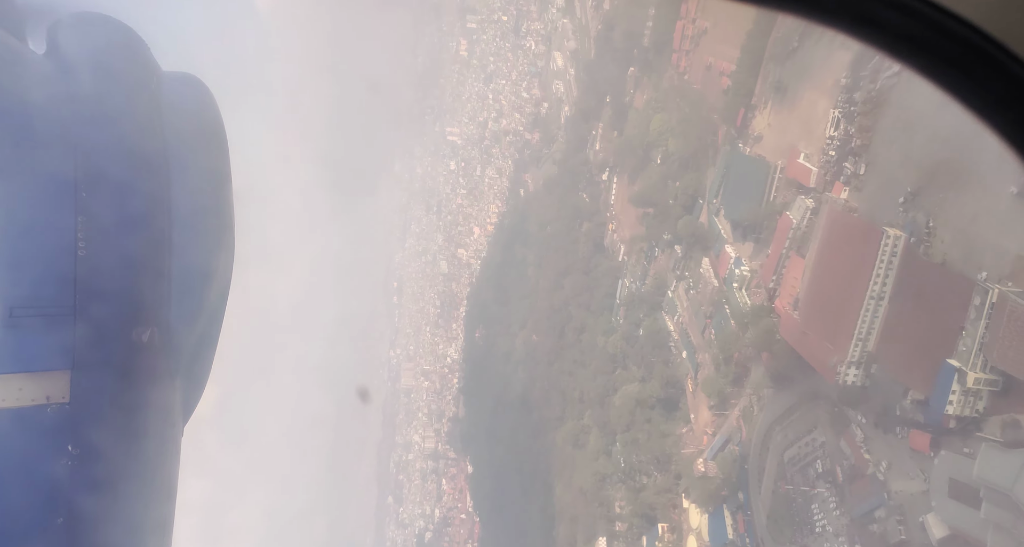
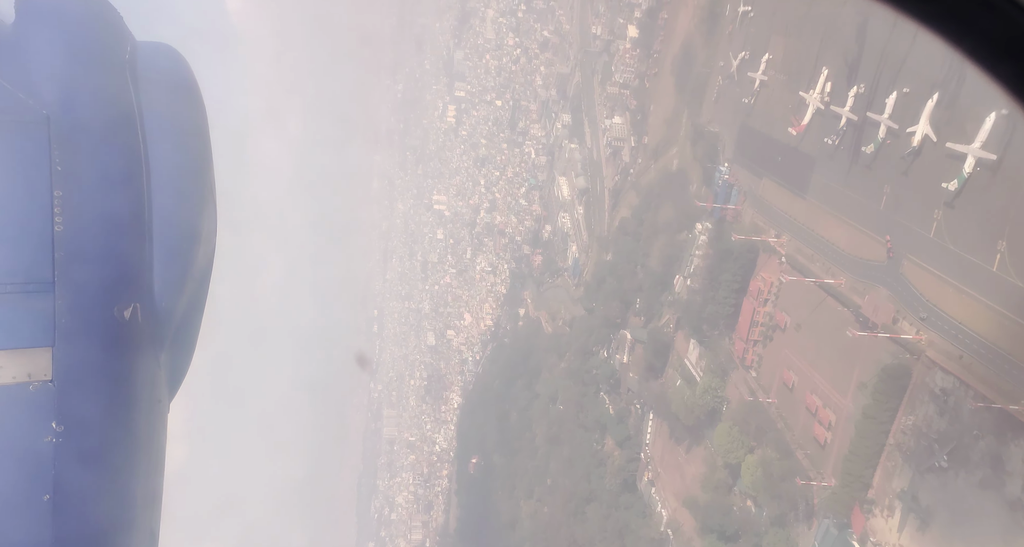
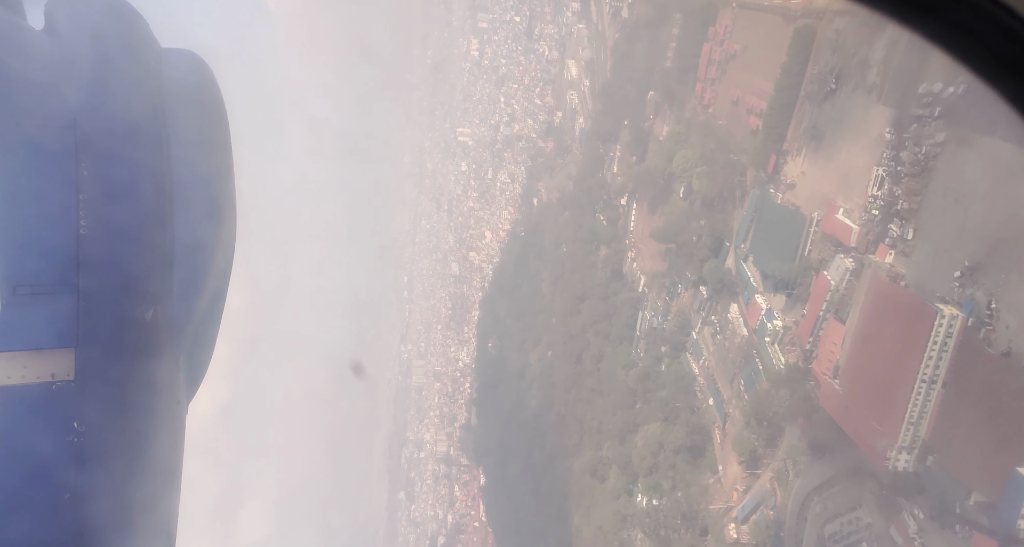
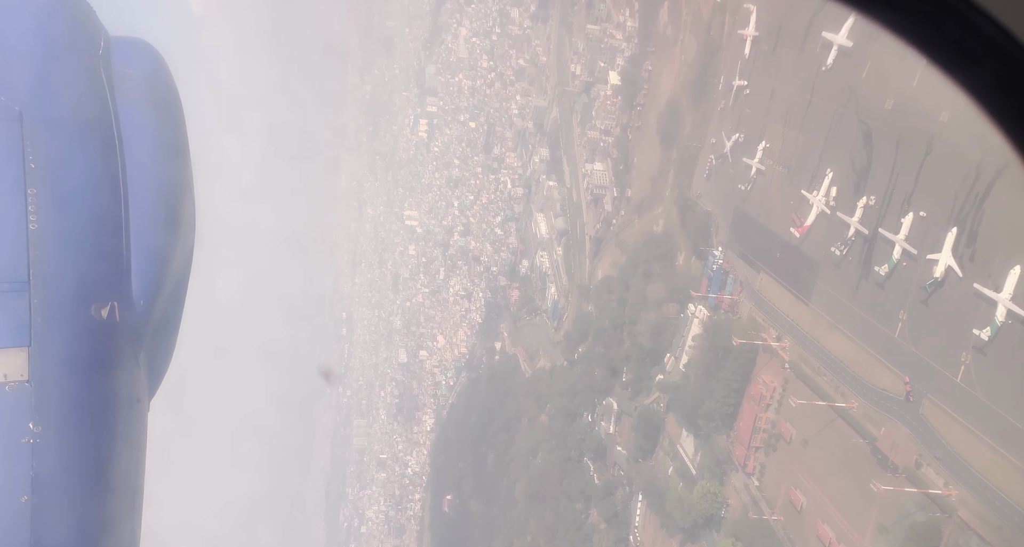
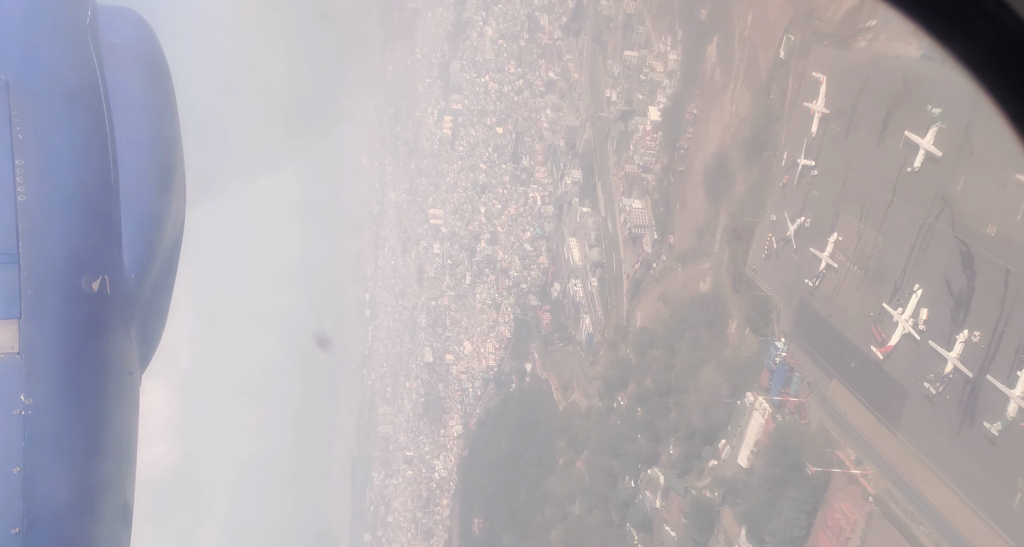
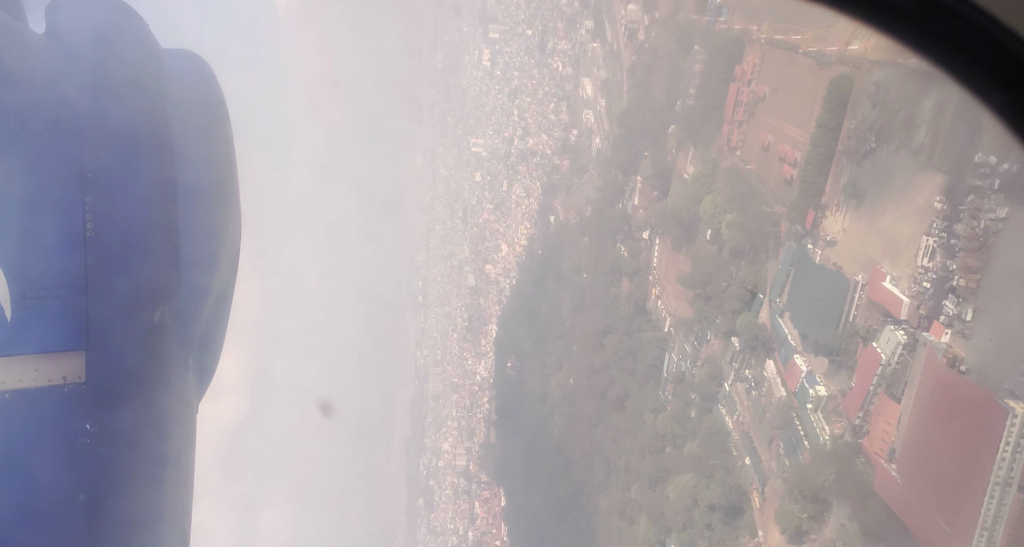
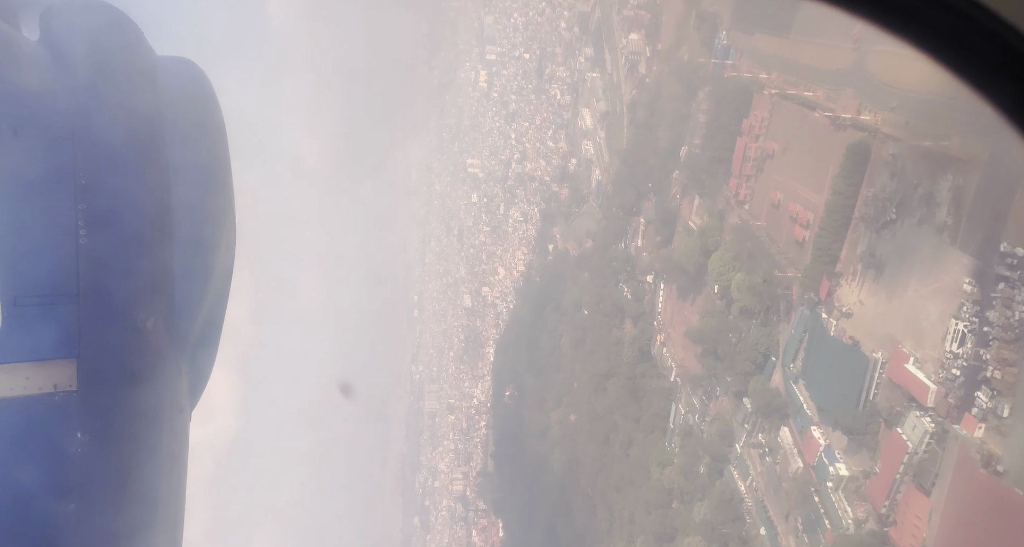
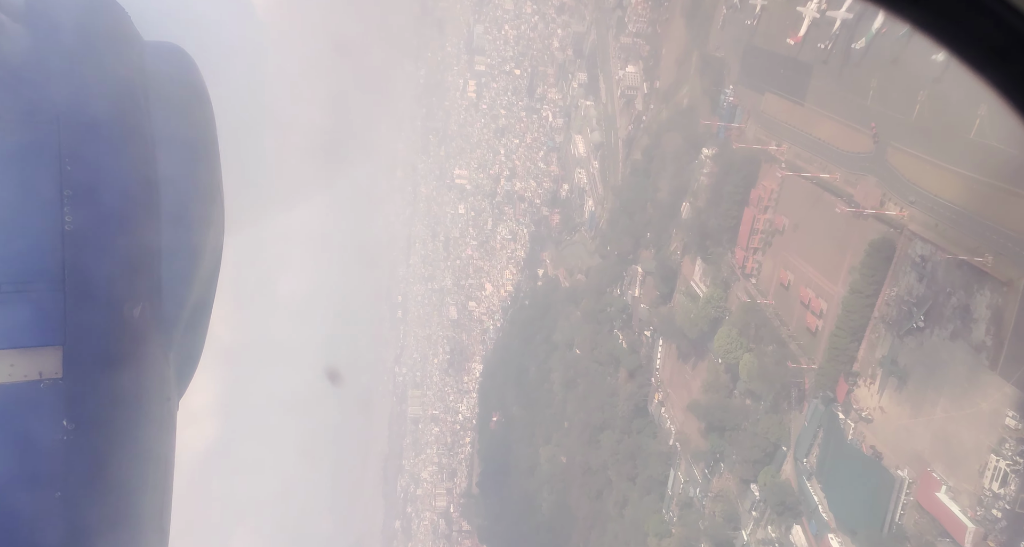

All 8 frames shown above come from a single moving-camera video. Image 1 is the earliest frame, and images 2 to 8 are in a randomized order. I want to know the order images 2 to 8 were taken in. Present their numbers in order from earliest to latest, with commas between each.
3, 6, 7, 8, 2, 4, 5
